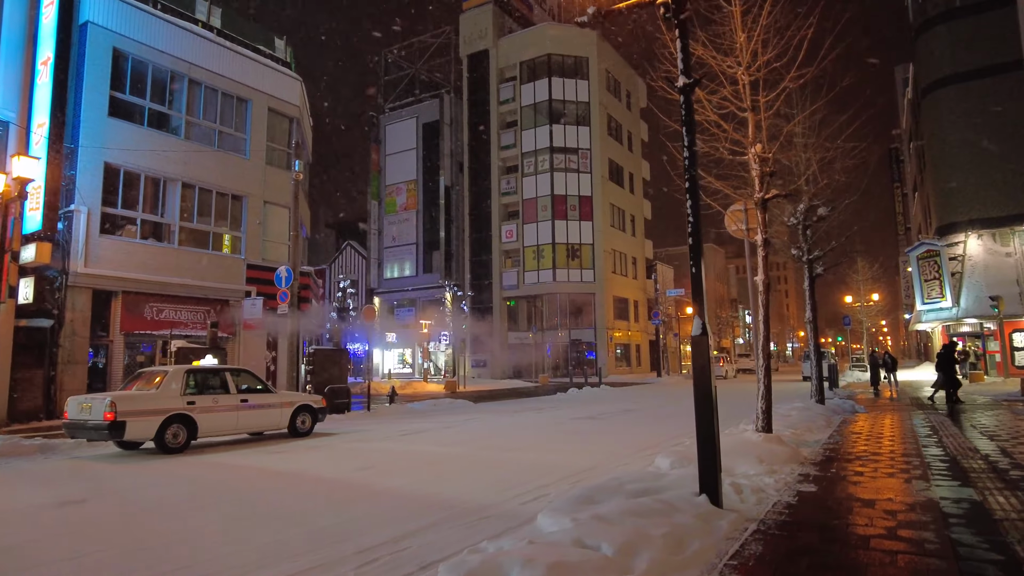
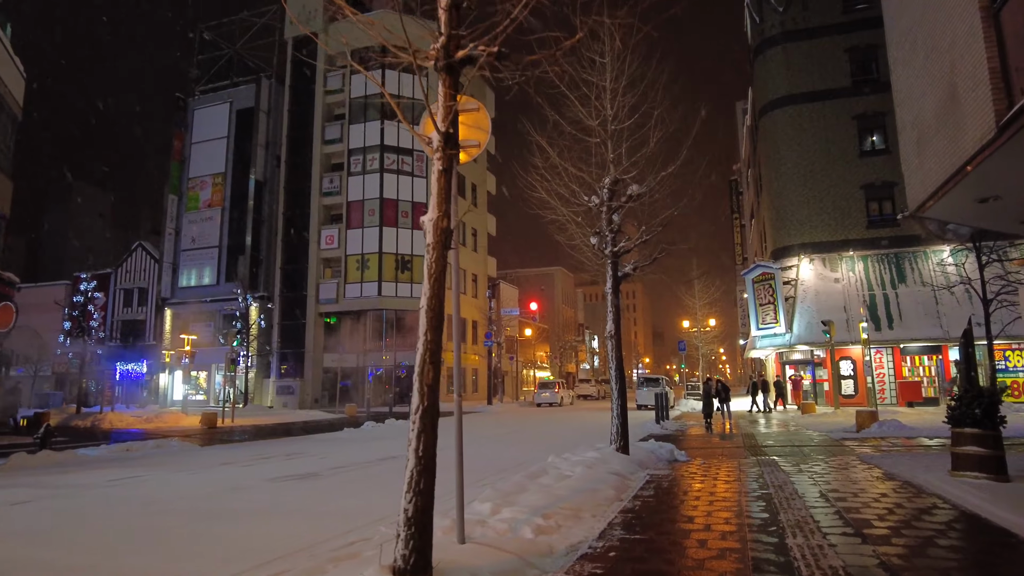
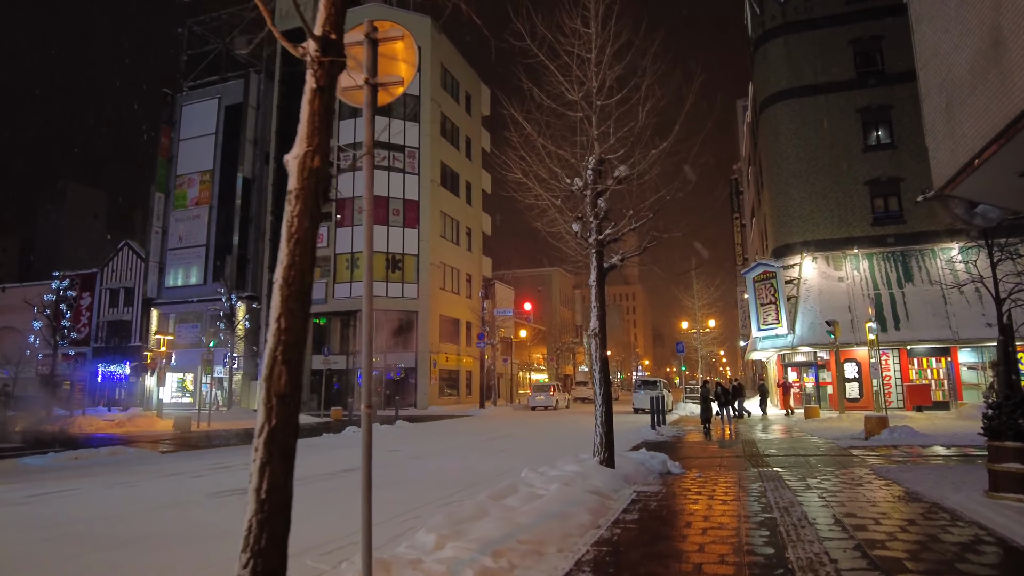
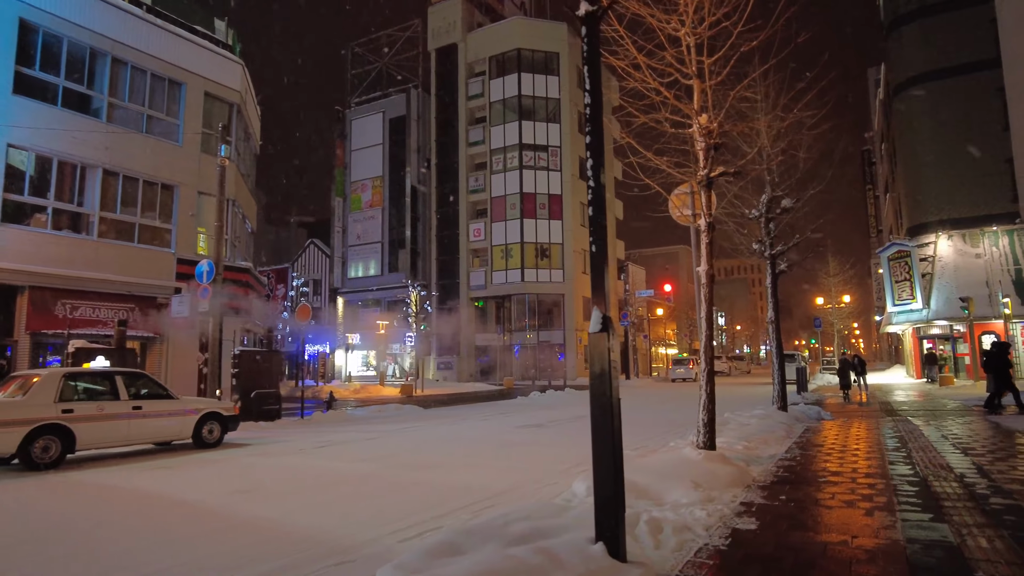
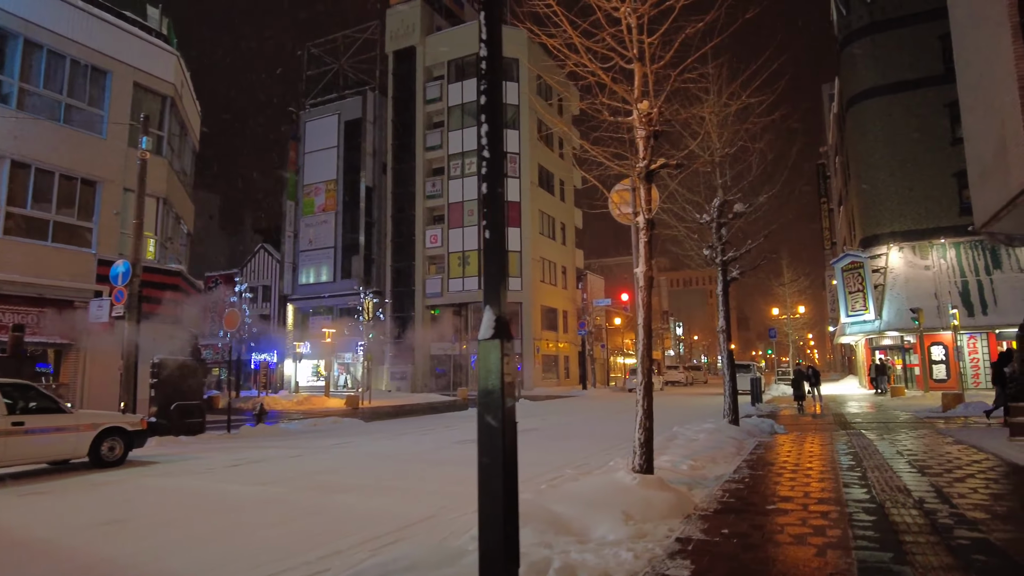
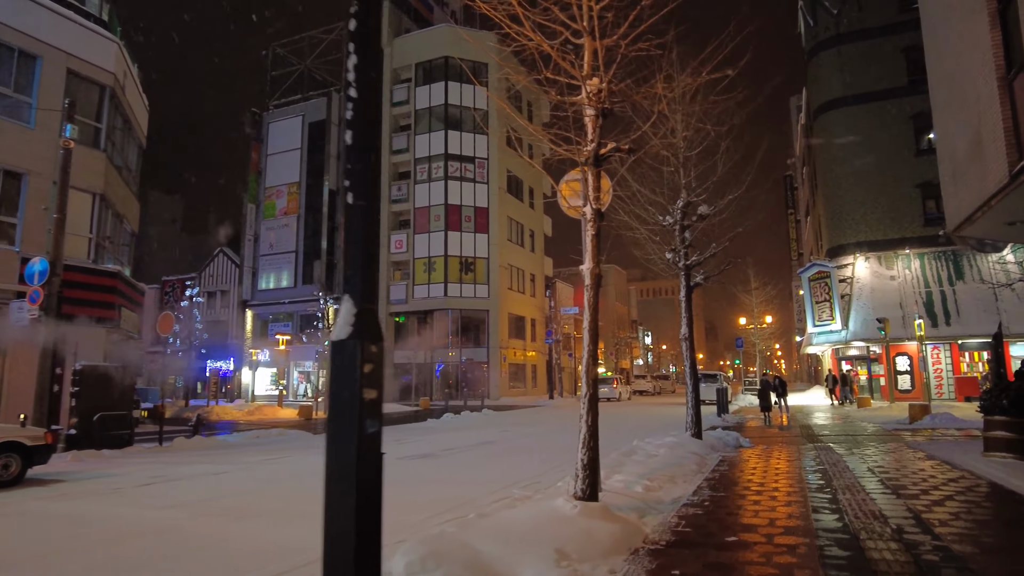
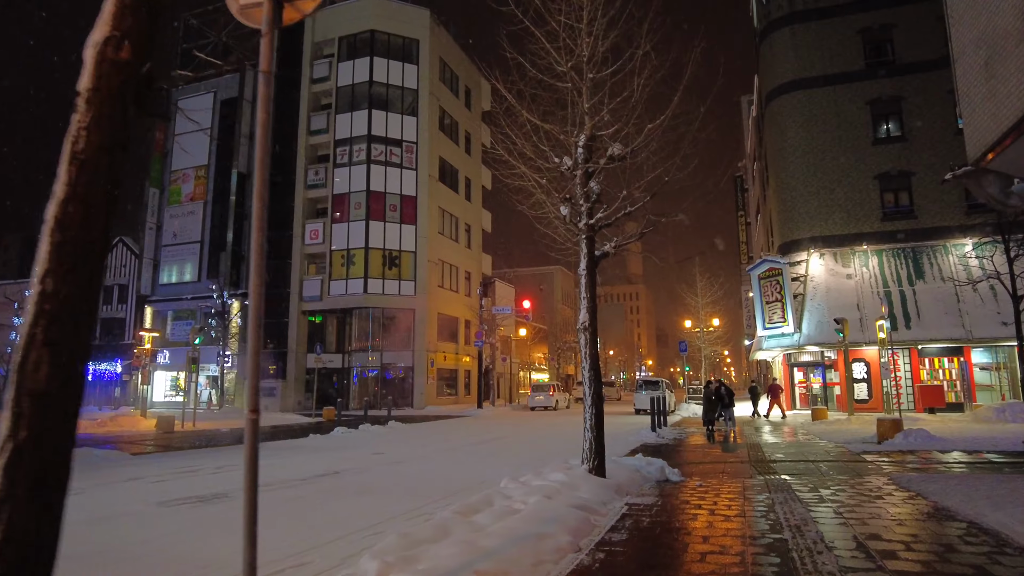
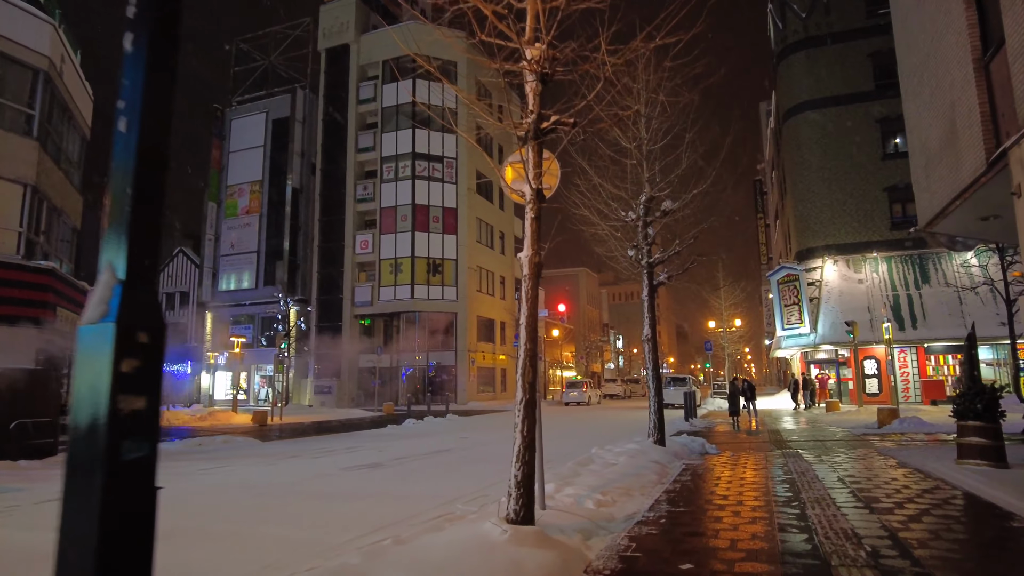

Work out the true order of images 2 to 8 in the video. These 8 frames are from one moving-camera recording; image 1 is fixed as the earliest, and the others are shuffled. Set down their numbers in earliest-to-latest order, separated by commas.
4, 5, 6, 8, 2, 3, 7
